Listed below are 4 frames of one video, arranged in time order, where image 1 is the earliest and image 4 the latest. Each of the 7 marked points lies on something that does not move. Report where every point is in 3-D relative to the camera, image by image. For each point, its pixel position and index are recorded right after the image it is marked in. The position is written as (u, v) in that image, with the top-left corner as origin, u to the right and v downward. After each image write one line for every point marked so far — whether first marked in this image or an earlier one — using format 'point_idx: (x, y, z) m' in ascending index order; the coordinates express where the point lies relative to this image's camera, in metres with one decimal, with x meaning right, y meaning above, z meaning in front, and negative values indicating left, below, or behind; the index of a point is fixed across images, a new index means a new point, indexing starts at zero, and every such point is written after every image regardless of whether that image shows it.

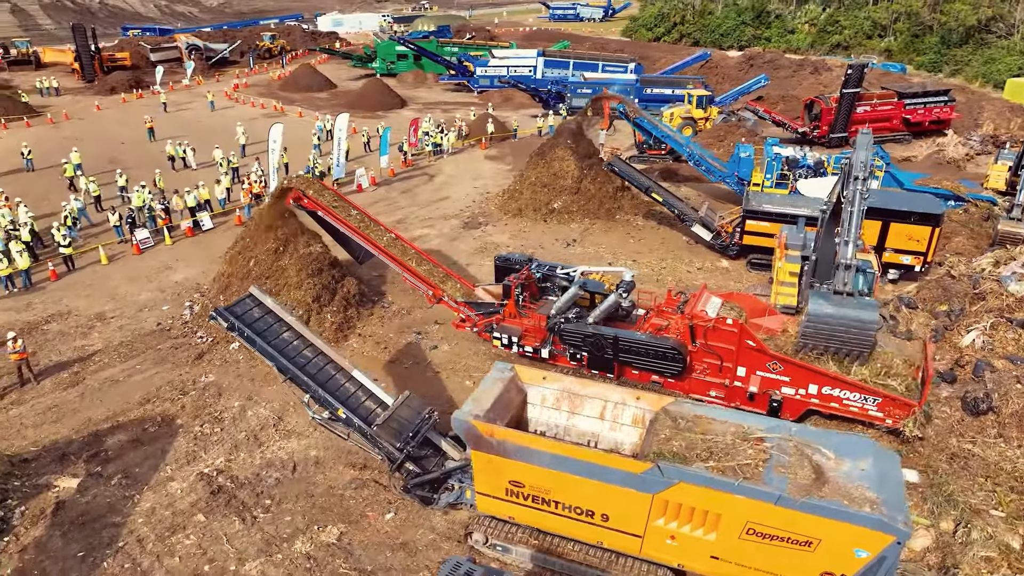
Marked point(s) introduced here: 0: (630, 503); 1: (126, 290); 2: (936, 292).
0: (+1.2, -2.2, +7.1) m
1: (-8.0, 0.0, +14.6) m
2: (+7.8, 0.0, +12.9) m
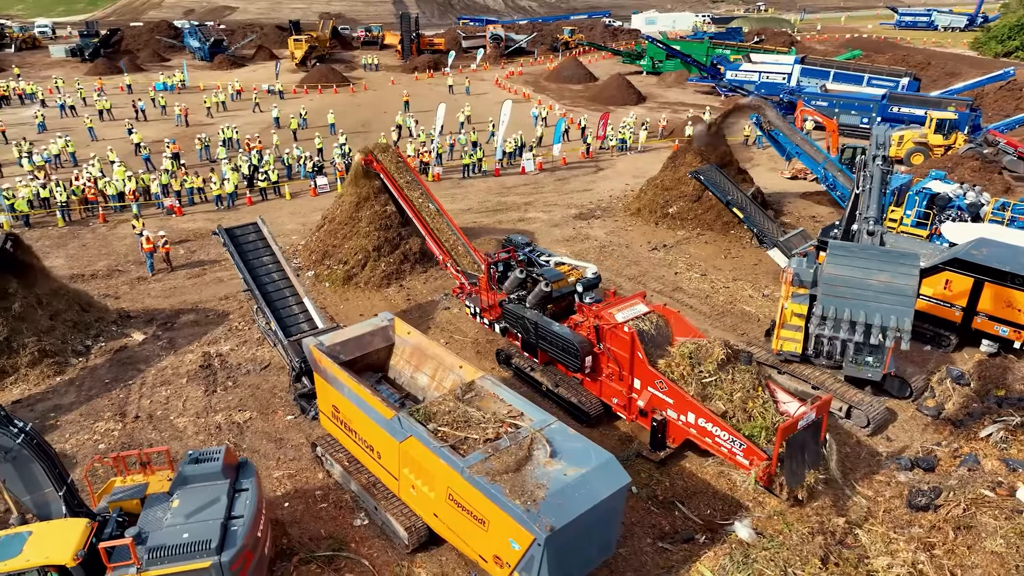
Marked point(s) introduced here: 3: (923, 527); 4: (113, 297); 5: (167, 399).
0: (-1.4, -1.8, +7.9) m
1: (-6.0, +1.8, +18.5) m
2: (+7.3, -1.2, +10.4) m
3: (+4.7, -2.7, +8.0) m
4: (-8.1, -0.2, +14.3) m
5: (-5.4, -1.7, +11.0) m
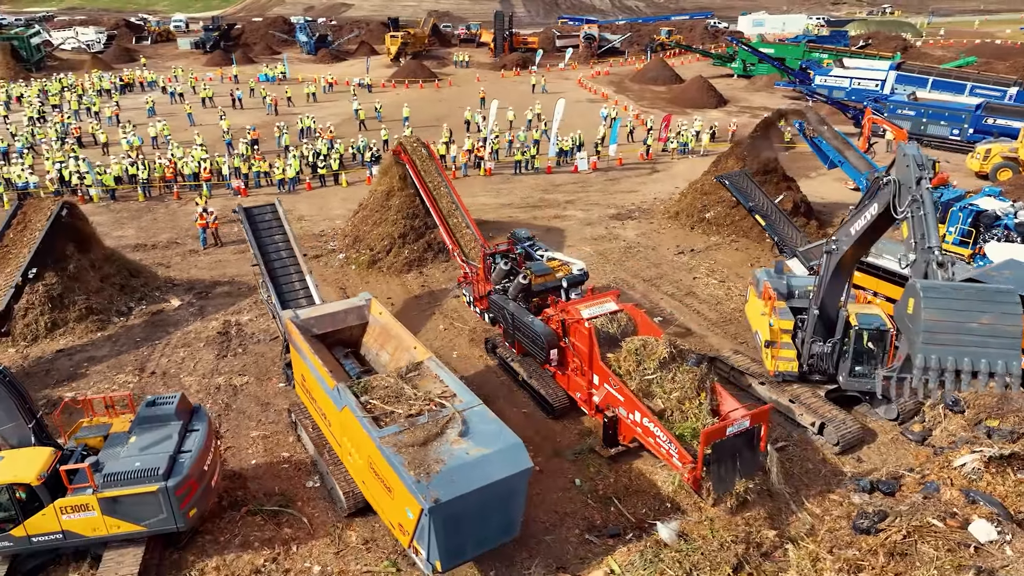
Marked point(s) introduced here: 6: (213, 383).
0: (-2.1, -1.5, +8.5) m
1: (-4.9, +2.3, +19.5) m
2: (+6.8, -1.6, +9.7) m
3: (+3.8, -2.9, +7.7) m
4: (-7.7, +0.5, +15.7) m
5: (-5.6, -1.2, +12.1) m
6: (-4.8, -1.5, +11.4) m
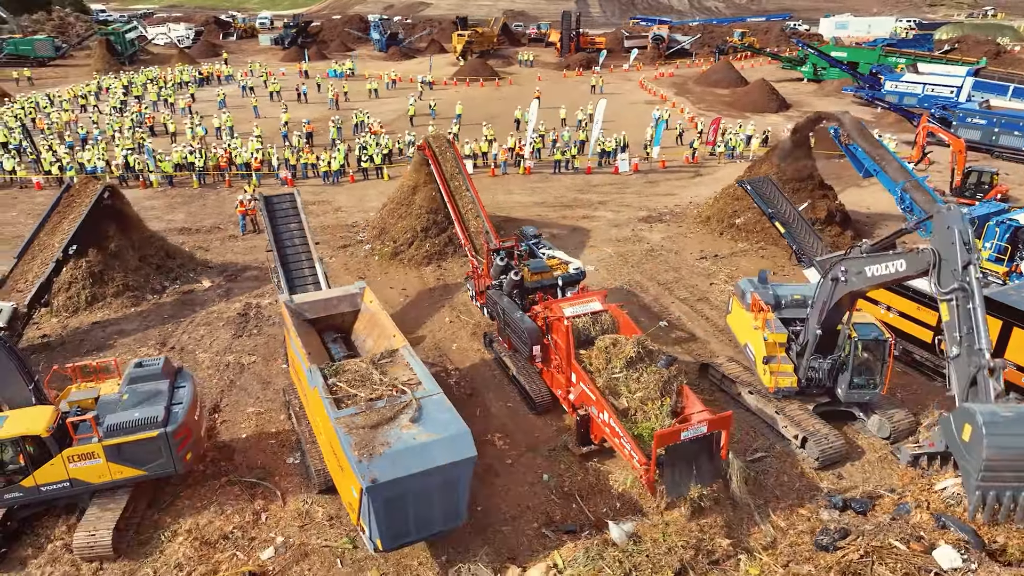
0: (-2.6, -1.3, +8.9) m
1: (-4.0, +2.6, +20.1) m
2: (+6.5, -1.8, +9.2) m
3: (+3.2, -3.0, +7.5) m
4: (-7.3, +0.9, +16.6) m
5: (-5.6, -0.9, +12.8) m
6: (-4.9, -1.2, +12.0) m
